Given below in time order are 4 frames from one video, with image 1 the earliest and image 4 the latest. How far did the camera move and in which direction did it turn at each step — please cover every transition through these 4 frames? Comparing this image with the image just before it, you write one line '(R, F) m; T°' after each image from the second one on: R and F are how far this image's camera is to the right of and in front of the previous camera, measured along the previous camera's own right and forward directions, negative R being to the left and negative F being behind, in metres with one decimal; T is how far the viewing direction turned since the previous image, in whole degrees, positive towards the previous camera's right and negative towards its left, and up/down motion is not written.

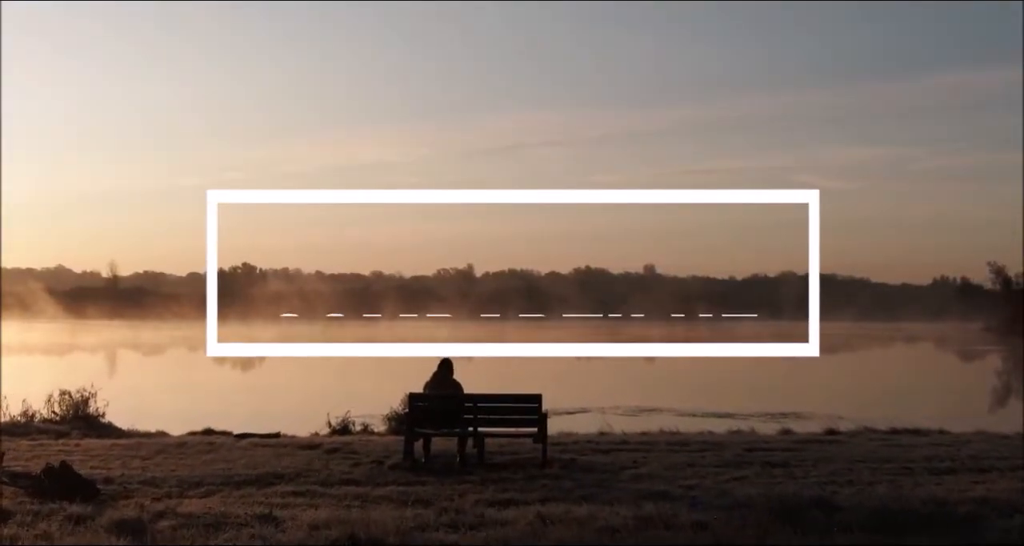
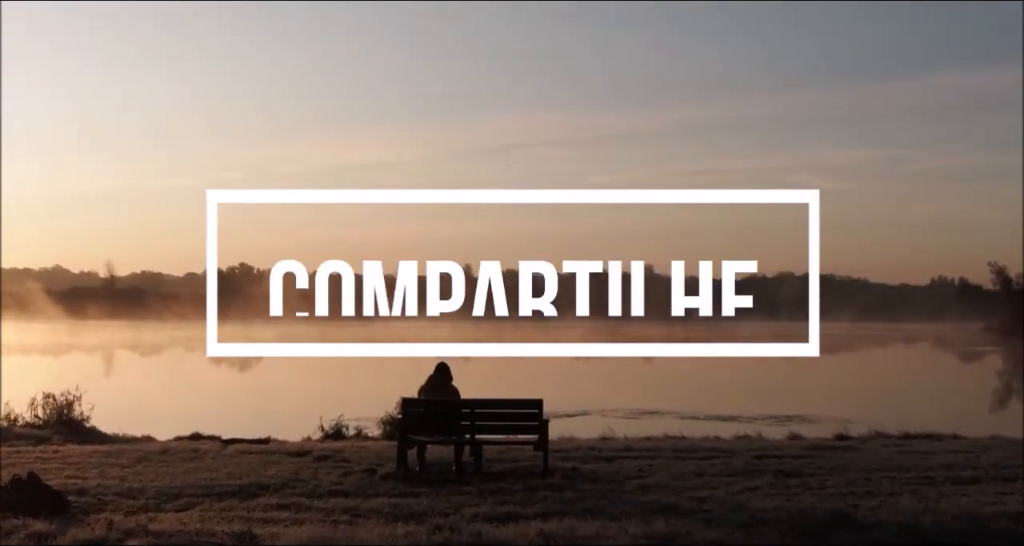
(0.0, +0.7) m; 0°
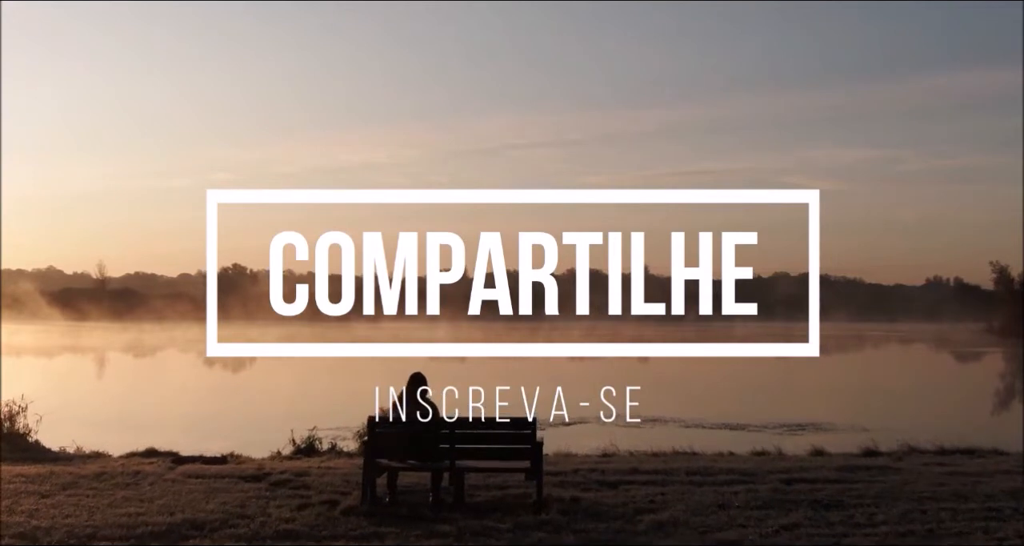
(+0.1, +1.9) m; 0°
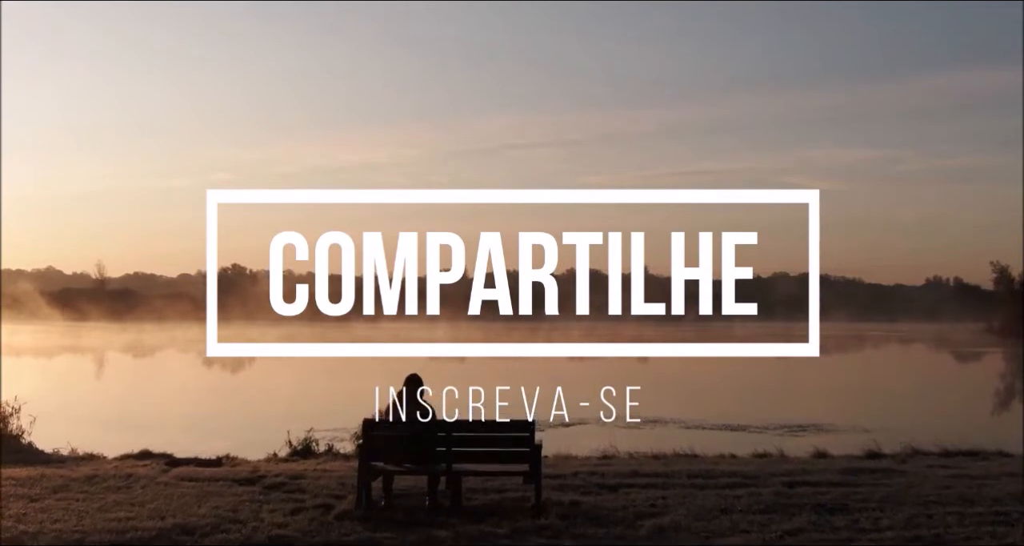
(0.0, +0.2) m; 0°
